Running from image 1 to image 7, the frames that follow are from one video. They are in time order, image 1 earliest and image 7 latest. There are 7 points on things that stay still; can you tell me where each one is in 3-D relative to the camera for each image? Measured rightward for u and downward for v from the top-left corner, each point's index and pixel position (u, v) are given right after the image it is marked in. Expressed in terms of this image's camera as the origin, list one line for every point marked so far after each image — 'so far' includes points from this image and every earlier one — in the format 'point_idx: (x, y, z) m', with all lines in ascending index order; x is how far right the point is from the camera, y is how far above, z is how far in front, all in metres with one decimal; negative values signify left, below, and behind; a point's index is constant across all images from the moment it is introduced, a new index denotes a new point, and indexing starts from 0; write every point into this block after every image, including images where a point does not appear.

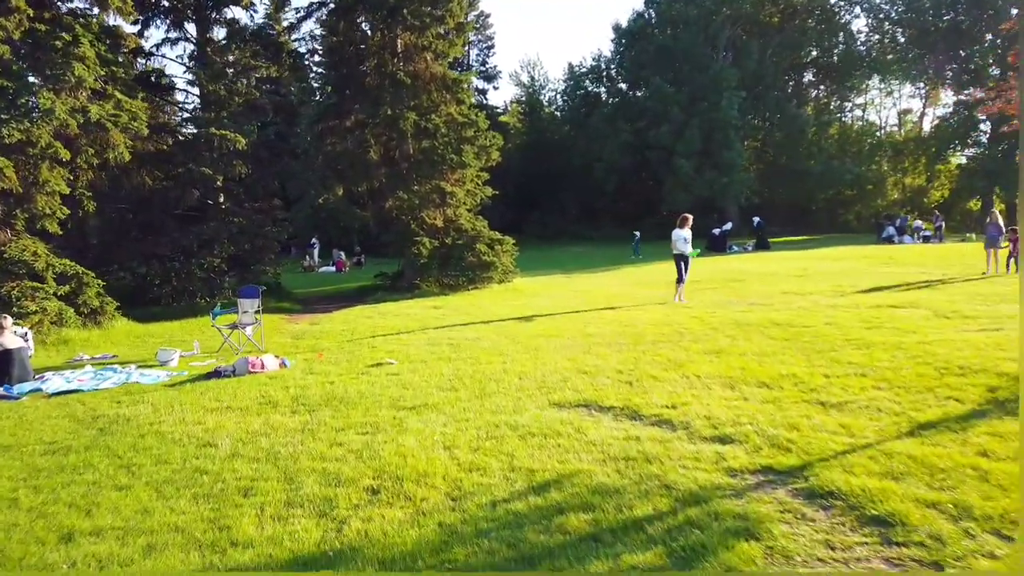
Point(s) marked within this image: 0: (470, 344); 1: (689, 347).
0: (-0.6, -0.8, +10.5) m
1: (+2.2, -0.8, +9.4) m
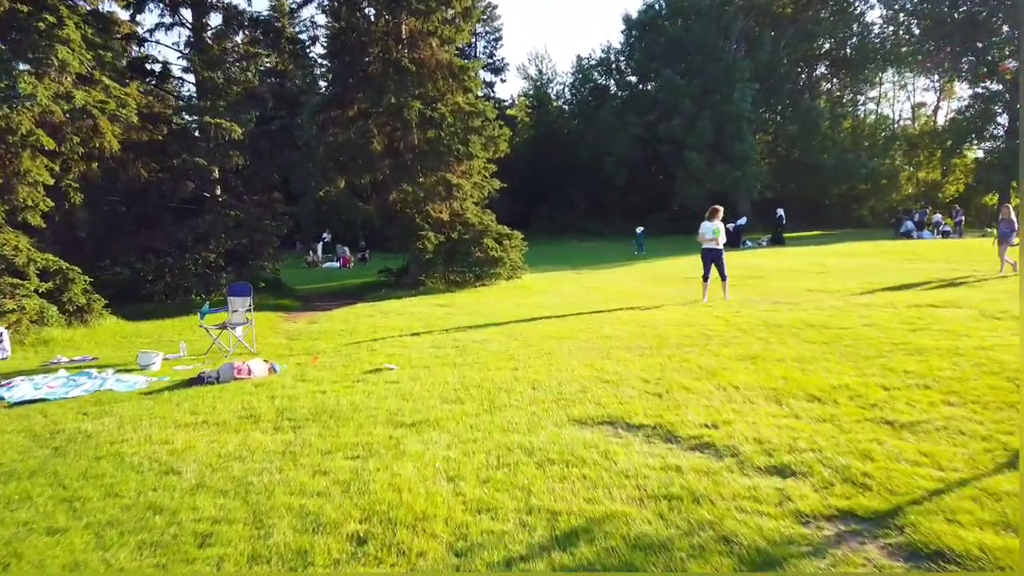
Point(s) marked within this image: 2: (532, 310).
0: (-0.5, -0.8, +9.6) m
1: (+2.4, -0.7, +8.5) m
2: (+0.4, -0.4, +13.7) m
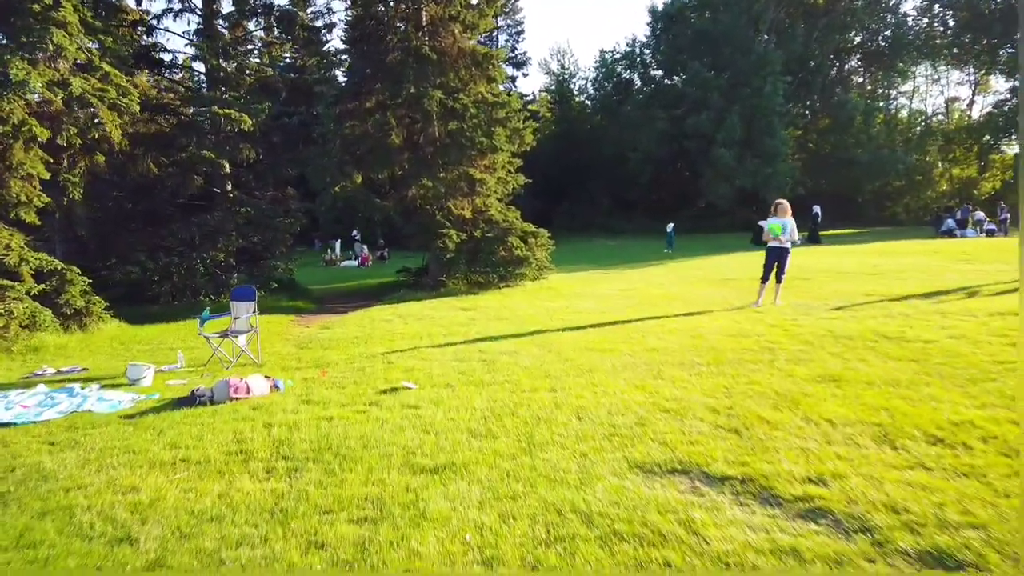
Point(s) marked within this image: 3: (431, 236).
0: (-0.1, -0.8, +8.5) m
1: (+2.7, -0.8, +7.3) m
2: (+0.9, -0.5, +12.5) m
3: (-2.1, +1.3, +19.0) m
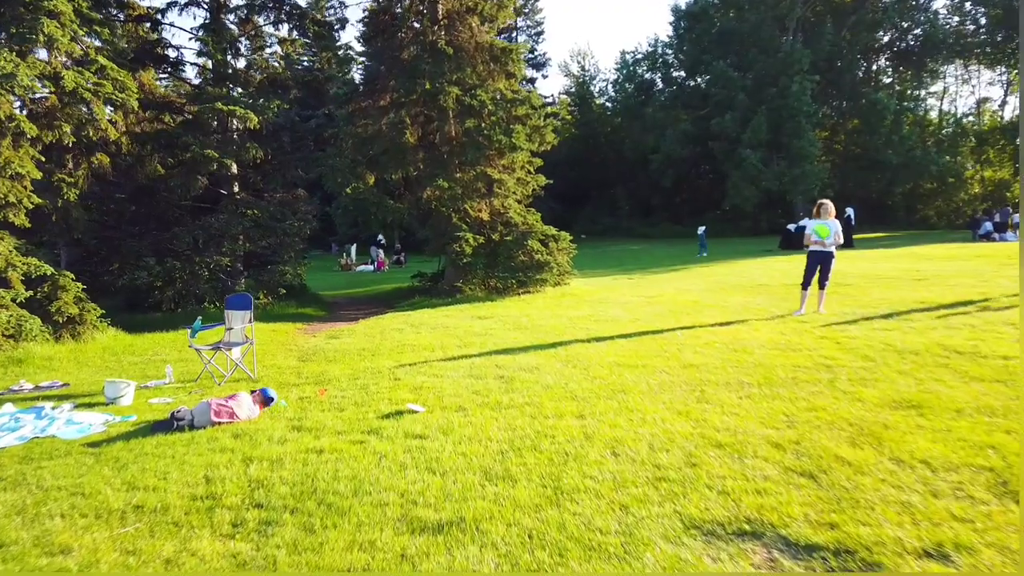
0: (+0.2, -0.9, +7.5) m
1: (+2.9, -0.9, +6.3) m
2: (+1.2, -0.6, +11.5) m
3: (-1.6, +1.2, +18.1) m
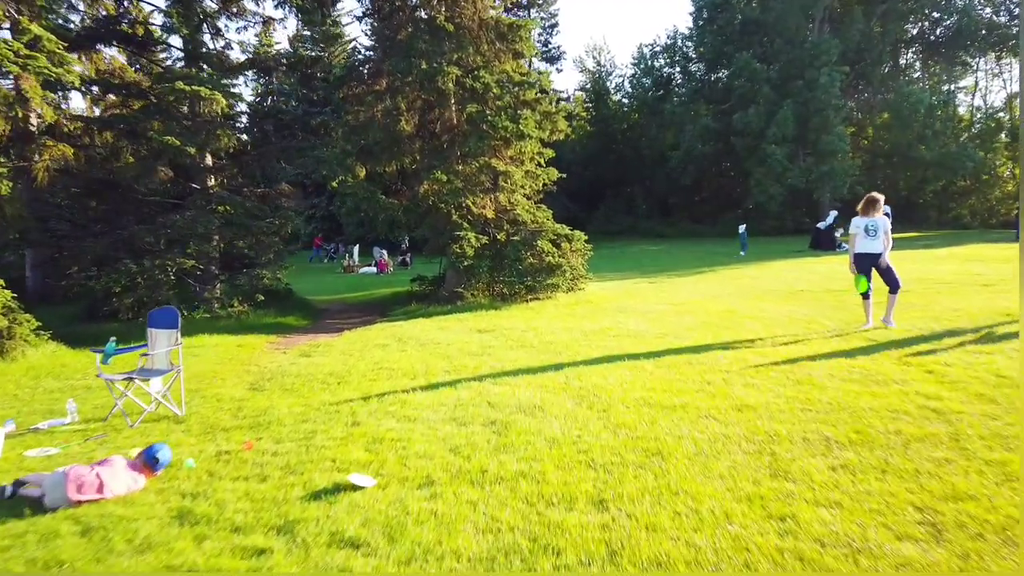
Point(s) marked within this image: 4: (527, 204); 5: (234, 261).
0: (+0.1, -1.1, +5.6) m
1: (+2.9, -1.0, +4.3) m
2: (+1.2, -0.7, +9.5) m
3: (-1.4, +1.0, +16.2) m
4: (+0.3, +1.9, +16.7) m
5: (-5.7, +0.5, +15.3) m
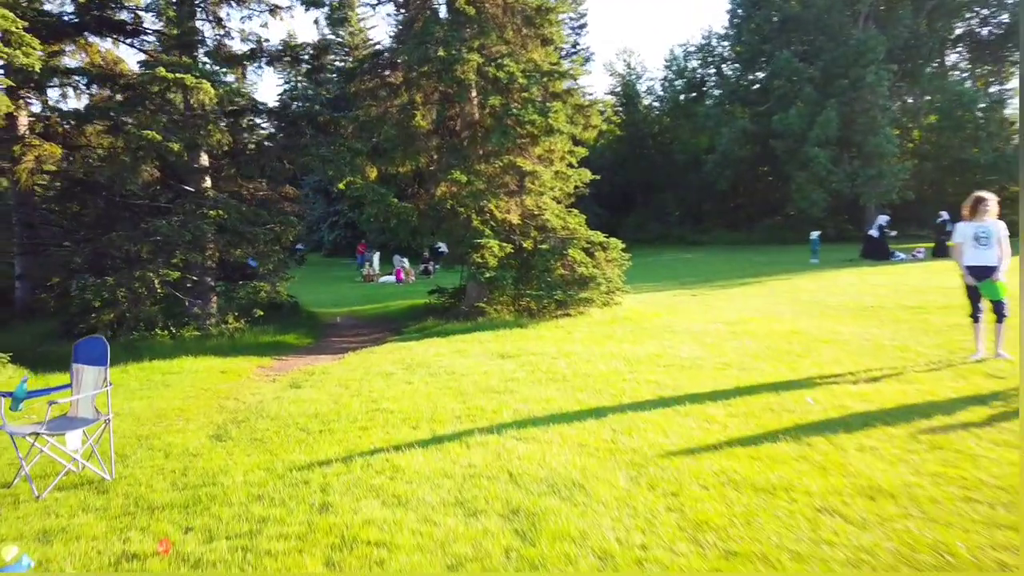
0: (+0.3, -1.2, +3.8) m
1: (+3.0, -1.2, +2.4) m
2: (+1.5, -0.9, +7.7) m
3: (-0.9, +0.8, +14.5) m
4: (+0.9, +1.6, +14.9) m
5: (-5.2, +0.3, +13.8) m
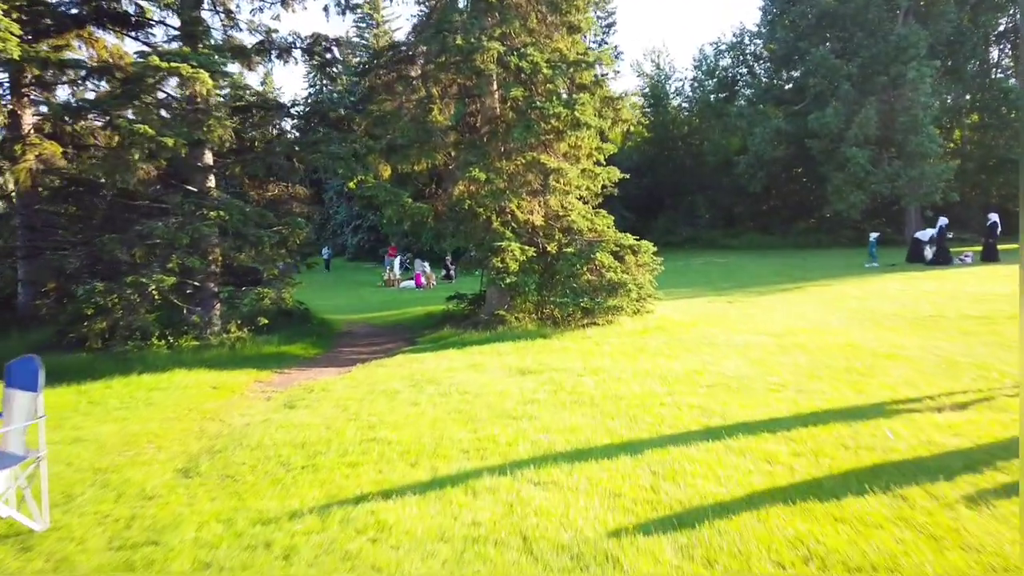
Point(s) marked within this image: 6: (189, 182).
0: (+0.3, -1.3, +2.8) m
1: (+2.9, -1.3, +1.3) m
2: (+1.7, -1.0, +6.6) m
3: (-0.4, +0.7, +13.5) m
4: (+1.3, +1.5, +13.9) m
5: (-4.8, +0.2, +12.9) m
6: (-5.7, +1.9, +13.0) m
